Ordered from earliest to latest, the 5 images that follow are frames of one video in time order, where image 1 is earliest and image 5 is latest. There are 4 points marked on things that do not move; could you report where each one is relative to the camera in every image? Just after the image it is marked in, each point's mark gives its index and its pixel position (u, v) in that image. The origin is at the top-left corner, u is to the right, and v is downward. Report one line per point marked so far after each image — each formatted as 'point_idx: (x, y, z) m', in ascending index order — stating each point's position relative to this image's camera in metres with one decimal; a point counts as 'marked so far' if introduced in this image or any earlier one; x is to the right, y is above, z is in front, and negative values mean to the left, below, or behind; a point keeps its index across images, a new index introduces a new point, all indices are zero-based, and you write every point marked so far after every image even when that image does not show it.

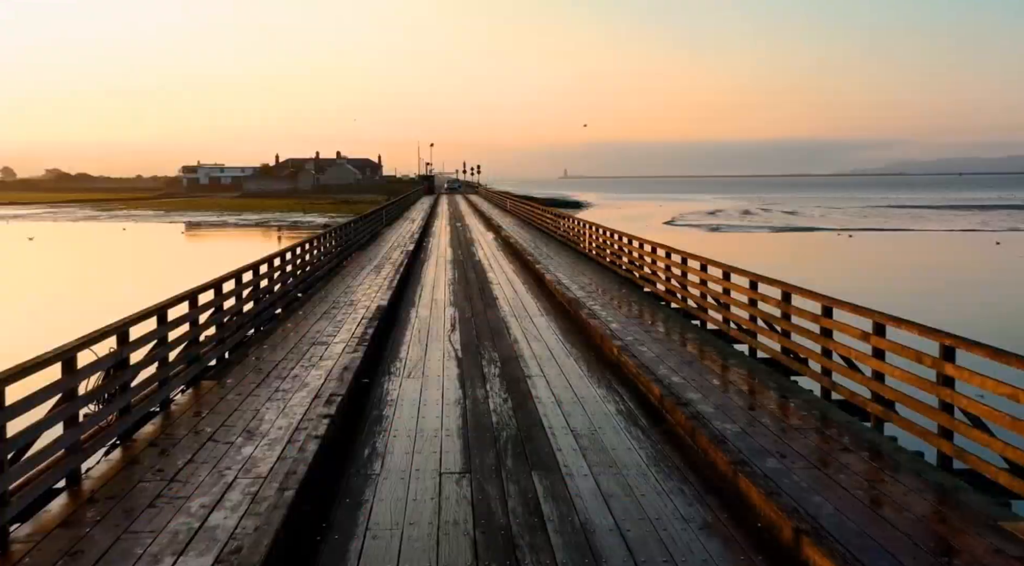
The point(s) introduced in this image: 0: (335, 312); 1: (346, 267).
0: (-2.3, -0.4, +9.1) m
1: (-3.3, +0.3, +14.1) m
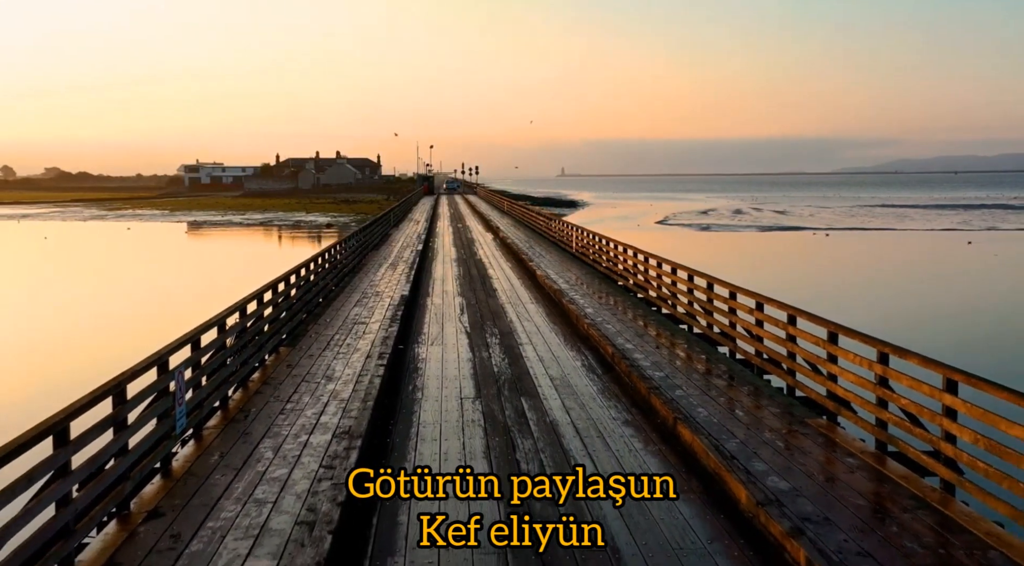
0: (-2.3, -0.3, +11.3) m
1: (-3.4, +0.4, +16.2) m
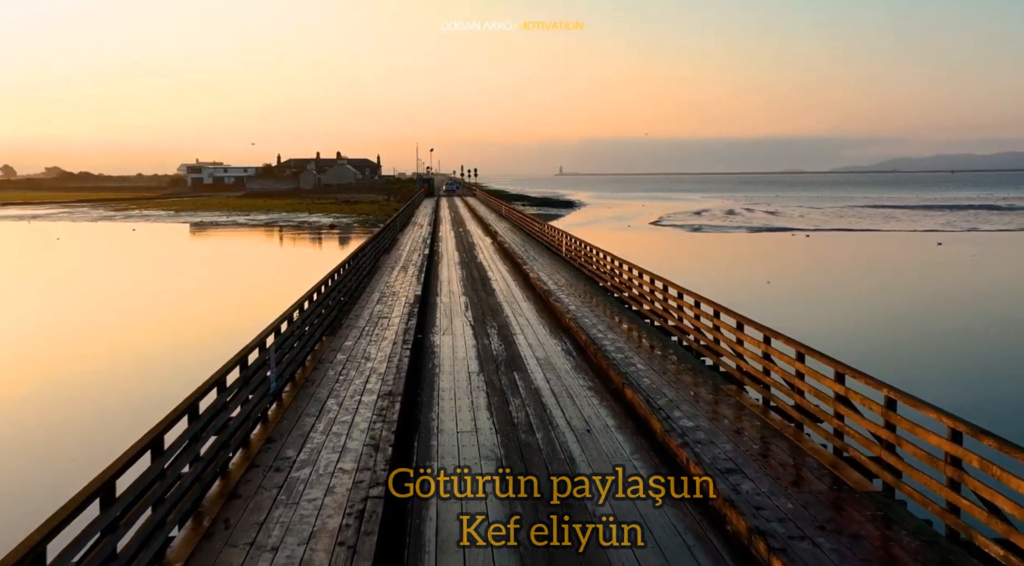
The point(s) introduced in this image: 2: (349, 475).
0: (-2.4, -0.3, +13.3) m
1: (-3.5, +0.4, +18.3) m
2: (-1.2, -1.5, +5.4) m
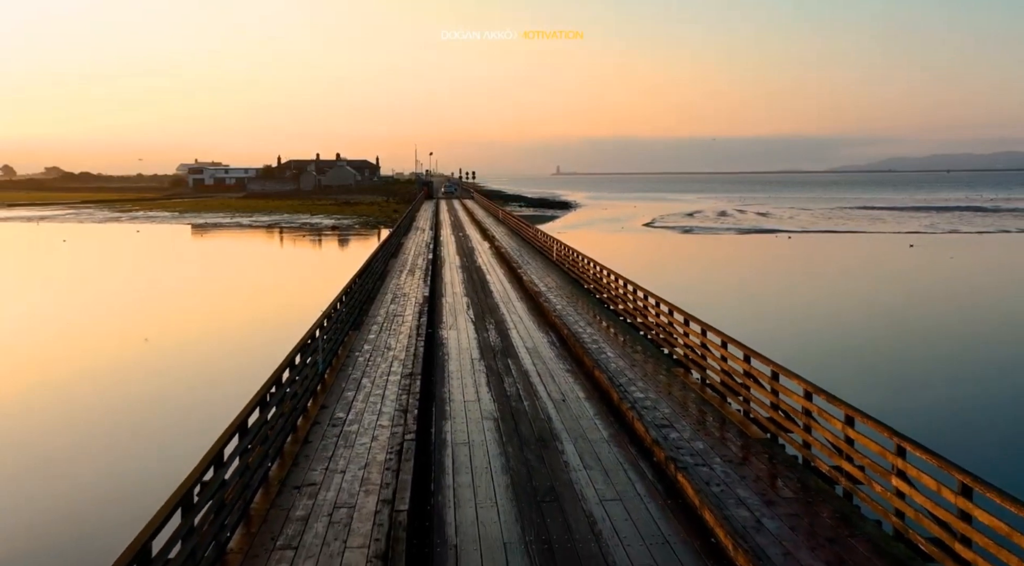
0: (-2.5, -0.3, +15.3) m
1: (-3.6, +0.4, +20.3) m
2: (-1.3, -1.5, +7.4) m
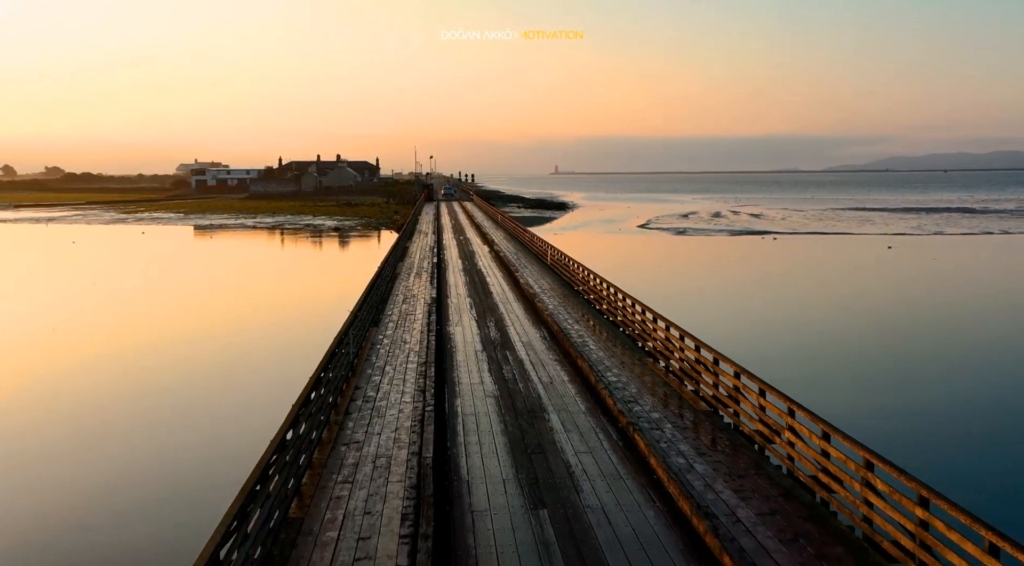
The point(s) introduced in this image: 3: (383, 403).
0: (-2.6, -0.4, +17.2) m
1: (-3.6, +0.3, +22.2) m
2: (-1.4, -1.6, +9.3) m
3: (-1.7, -1.6, +9.4) m
